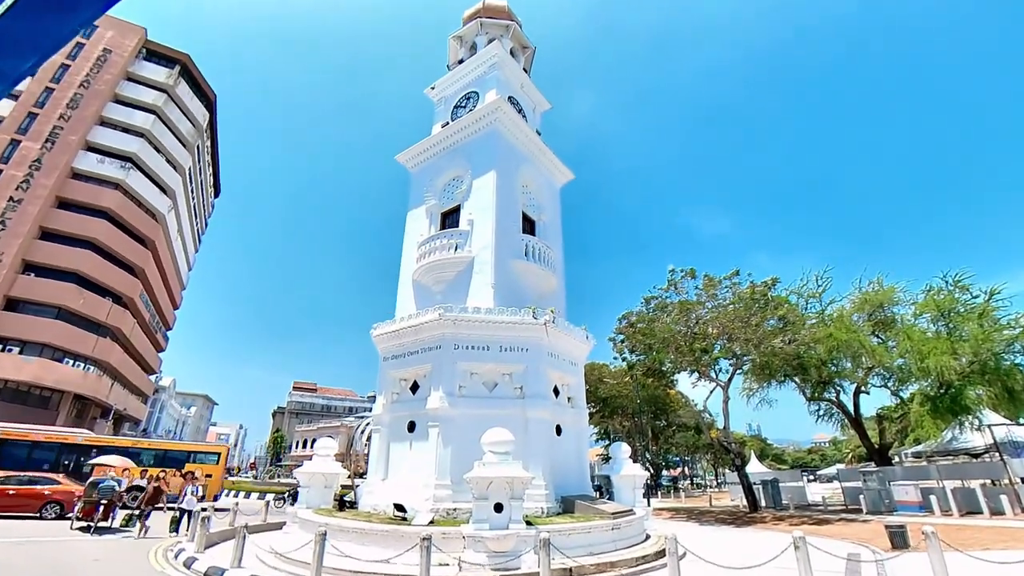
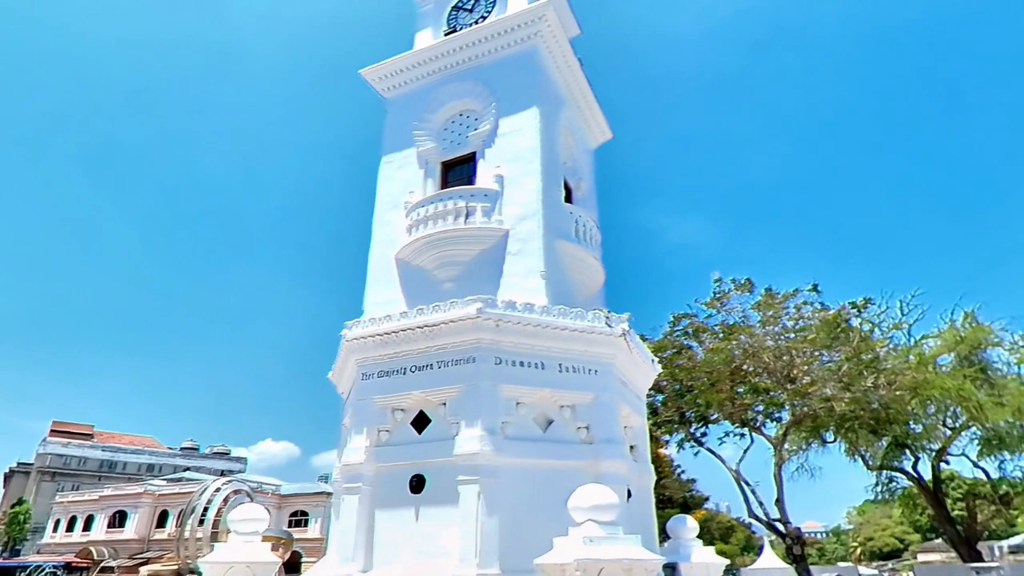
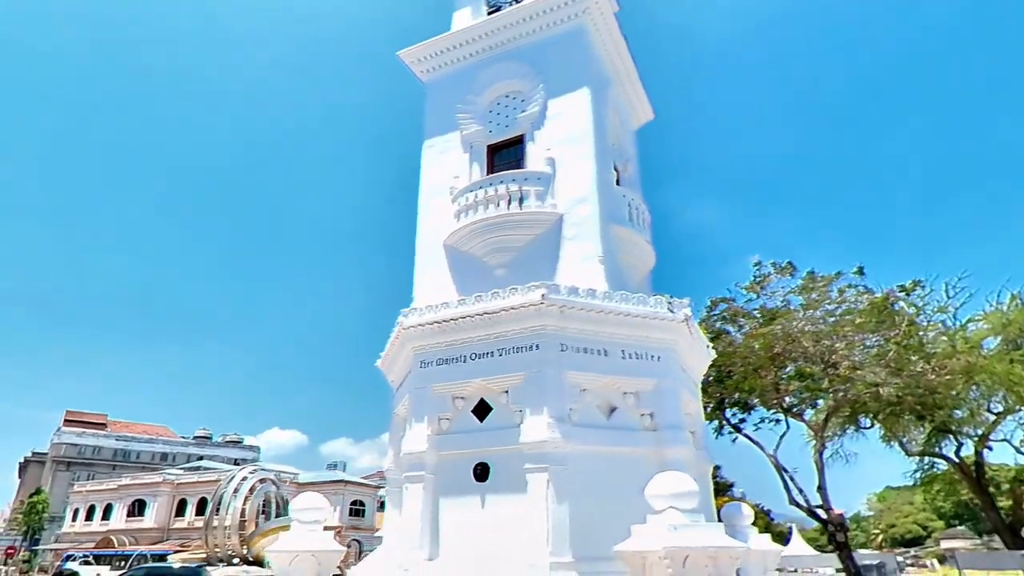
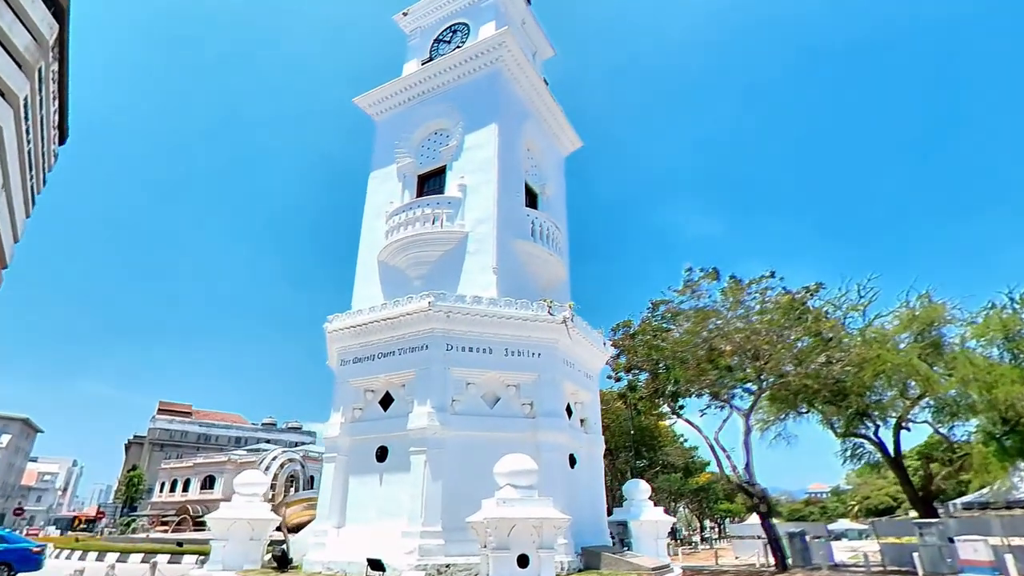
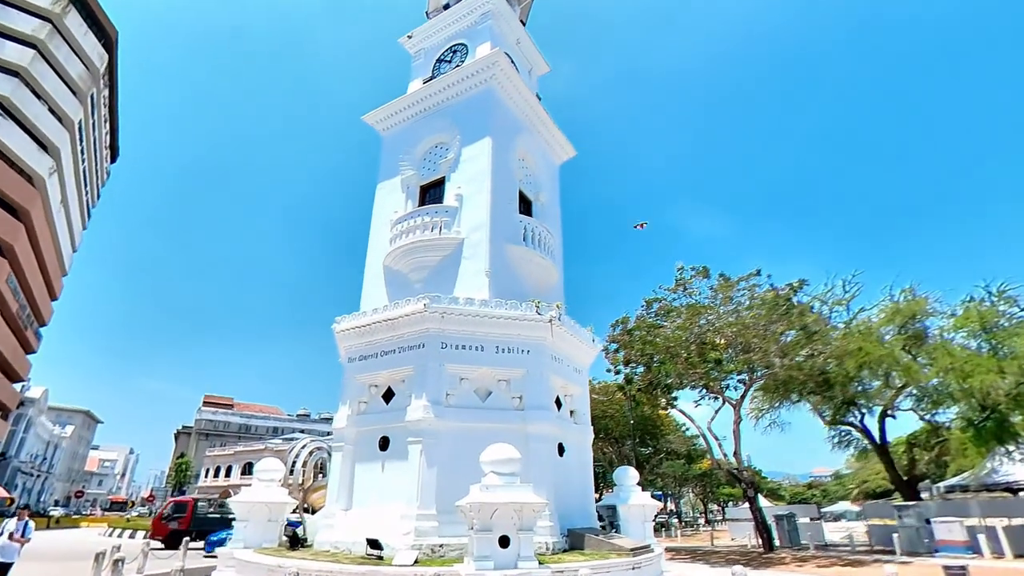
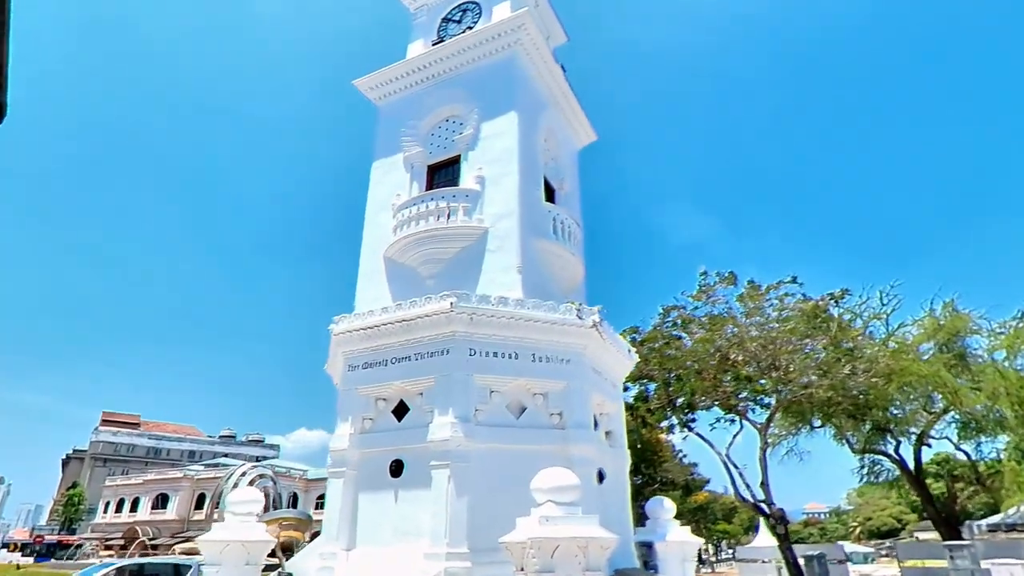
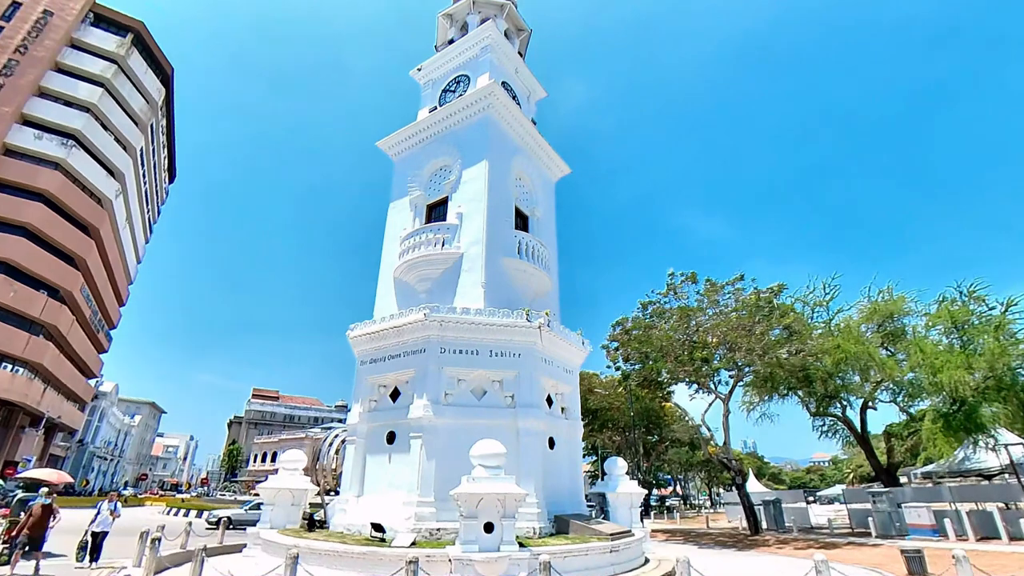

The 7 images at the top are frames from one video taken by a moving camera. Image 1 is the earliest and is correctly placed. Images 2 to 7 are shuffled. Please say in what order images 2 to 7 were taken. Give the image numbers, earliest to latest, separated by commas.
7, 5, 4, 6, 2, 3
